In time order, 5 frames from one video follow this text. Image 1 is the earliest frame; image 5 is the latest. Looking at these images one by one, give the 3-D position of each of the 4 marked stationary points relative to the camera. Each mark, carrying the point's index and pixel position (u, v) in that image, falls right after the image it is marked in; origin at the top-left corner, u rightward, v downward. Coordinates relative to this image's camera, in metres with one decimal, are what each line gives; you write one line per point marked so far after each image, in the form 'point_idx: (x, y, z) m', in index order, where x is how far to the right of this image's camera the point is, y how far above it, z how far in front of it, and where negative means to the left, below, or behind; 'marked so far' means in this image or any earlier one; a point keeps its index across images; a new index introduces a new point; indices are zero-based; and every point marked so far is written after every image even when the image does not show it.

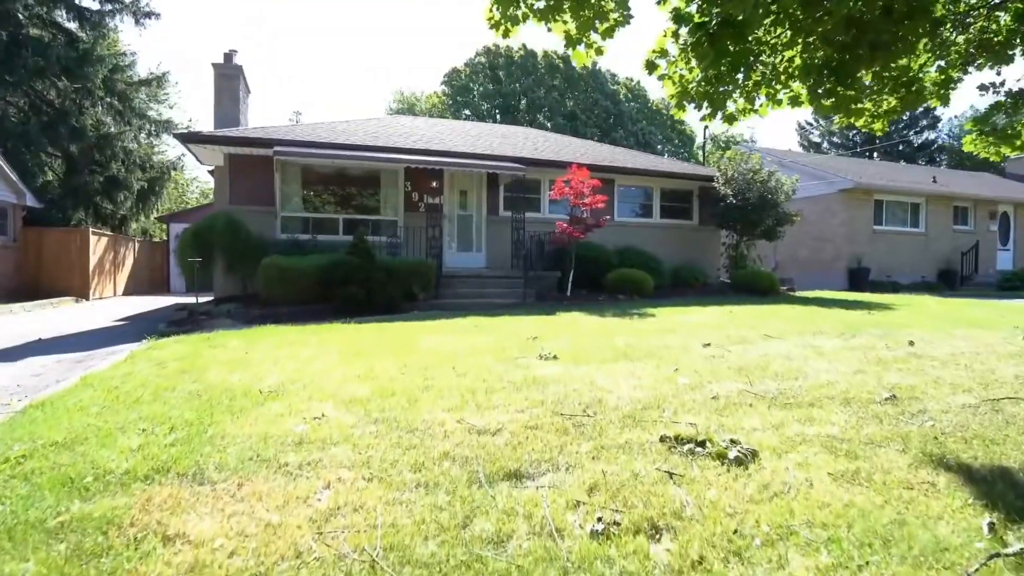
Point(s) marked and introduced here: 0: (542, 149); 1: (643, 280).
0: (+0.9, +4.1, +17.8) m
1: (+3.1, +0.2, +14.0) m
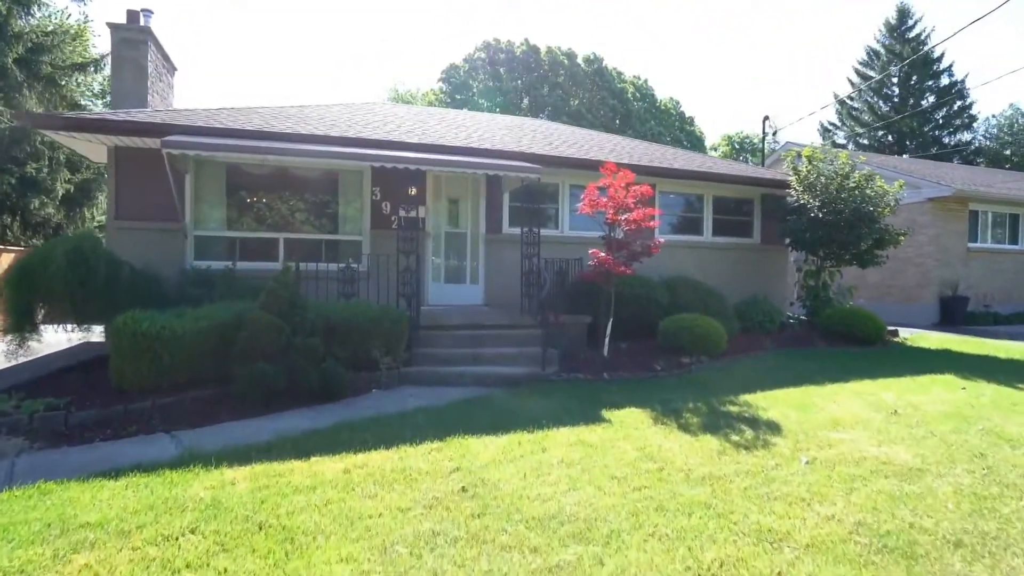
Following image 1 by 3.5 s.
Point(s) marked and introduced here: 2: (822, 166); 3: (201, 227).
0: (+1.0, +3.2, +13.5) m
1: (+3.2, -0.7, +9.6) m
2: (+6.7, +2.6, +13.2) m
3: (-5.3, +1.0, +10.5) m
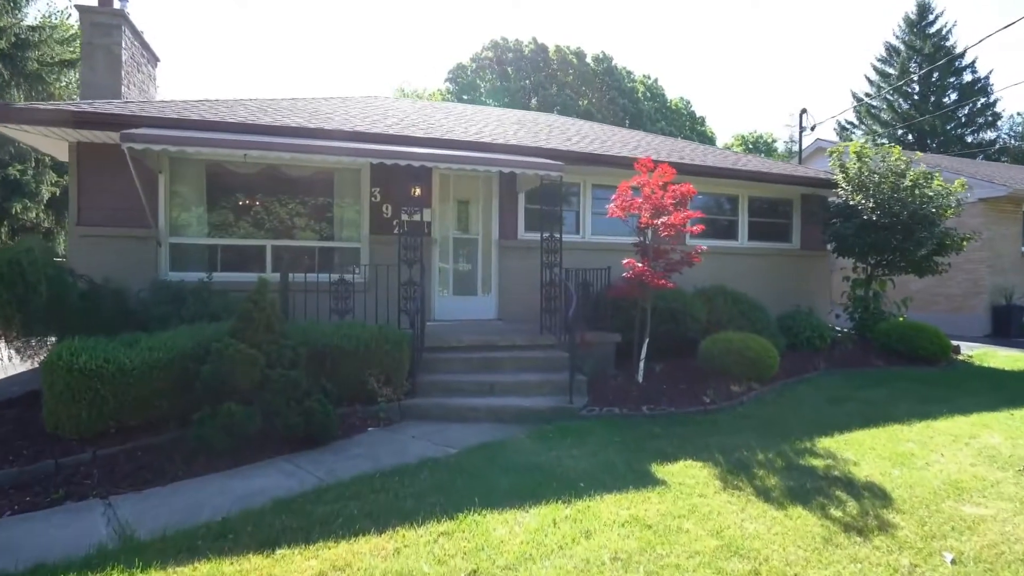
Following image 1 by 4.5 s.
0: (+1.3, +3.0, +12.2) m
1: (+3.5, -0.9, +8.3) m
2: (+7.0, +2.4, +11.8) m
3: (-5.0, +0.8, +9.2) m
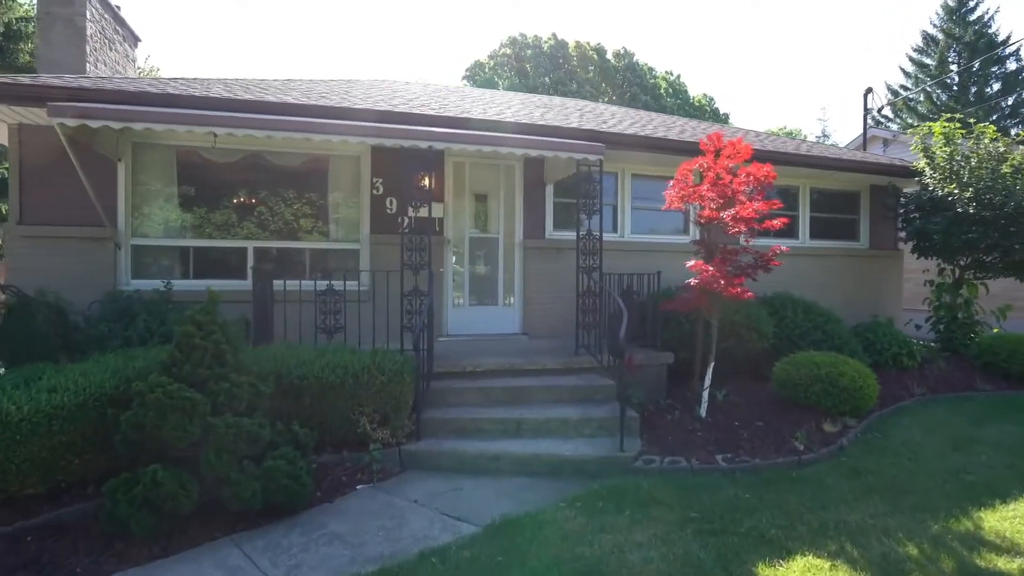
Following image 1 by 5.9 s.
0: (+1.8, +2.8, +10.5) m
1: (+3.8, -1.0, +6.5) m
2: (+7.5, +2.3, +10.0) m
3: (-4.7, +0.7, +7.7) m
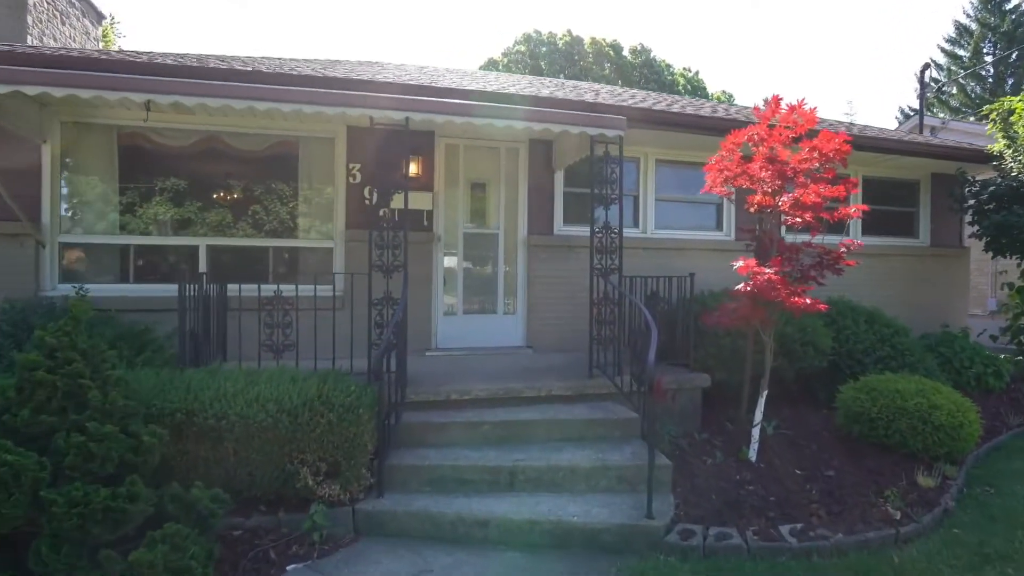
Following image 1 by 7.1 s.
0: (+1.8, +2.8, +9.1) m
1: (+3.8, -1.1, +5.1) m
2: (+7.5, +2.3, +8.4) m
3: (-4.7, +0.6, +6.5) m
